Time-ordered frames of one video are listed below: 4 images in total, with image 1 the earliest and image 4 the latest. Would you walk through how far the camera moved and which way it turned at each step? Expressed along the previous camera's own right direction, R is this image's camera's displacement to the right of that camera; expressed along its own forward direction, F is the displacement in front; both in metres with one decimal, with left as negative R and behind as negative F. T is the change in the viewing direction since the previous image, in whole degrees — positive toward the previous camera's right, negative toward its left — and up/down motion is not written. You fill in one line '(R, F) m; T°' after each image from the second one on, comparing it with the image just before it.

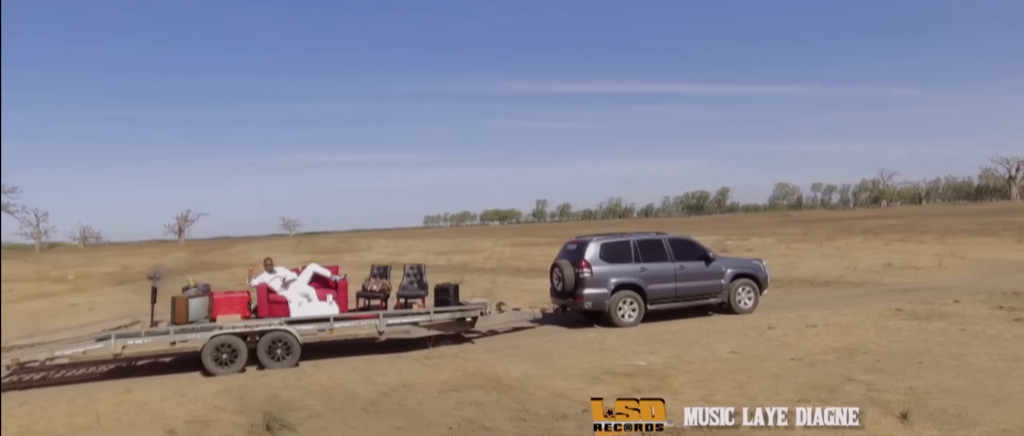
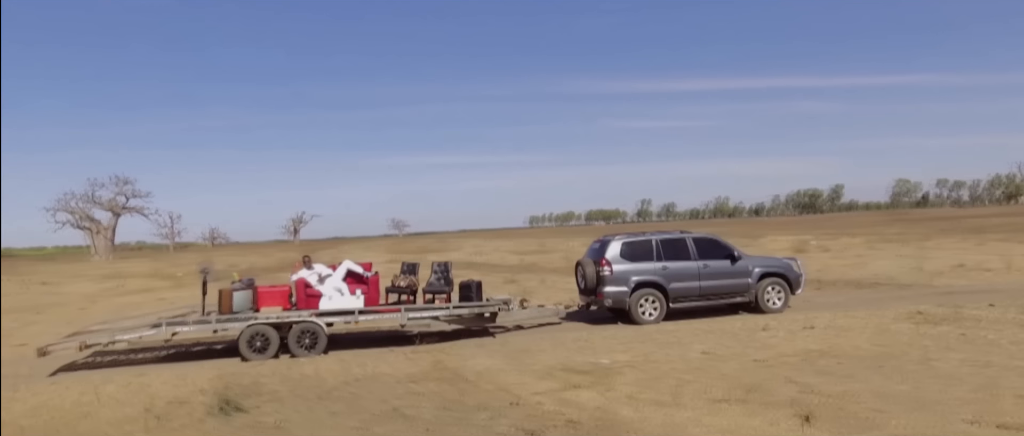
(+1.7, -0.2) m; -9°
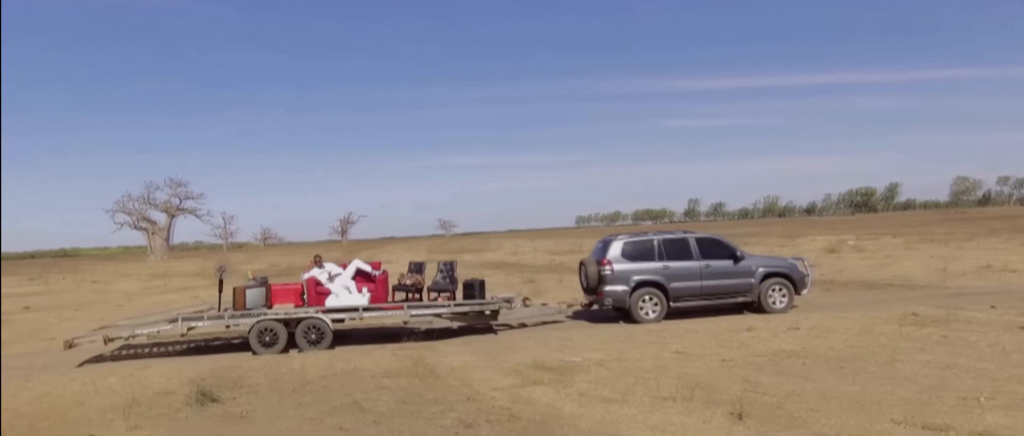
(+0.9, -0.2) m; -4°
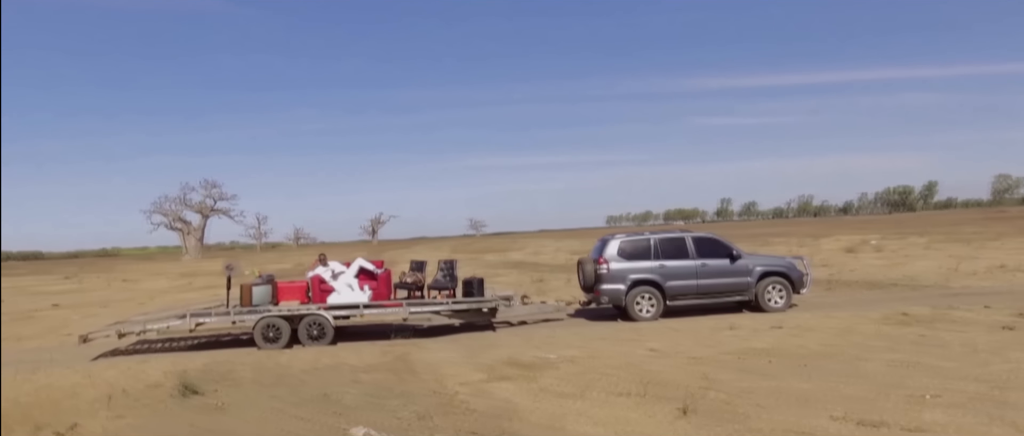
(+0.7, -0.2) m; -3°
